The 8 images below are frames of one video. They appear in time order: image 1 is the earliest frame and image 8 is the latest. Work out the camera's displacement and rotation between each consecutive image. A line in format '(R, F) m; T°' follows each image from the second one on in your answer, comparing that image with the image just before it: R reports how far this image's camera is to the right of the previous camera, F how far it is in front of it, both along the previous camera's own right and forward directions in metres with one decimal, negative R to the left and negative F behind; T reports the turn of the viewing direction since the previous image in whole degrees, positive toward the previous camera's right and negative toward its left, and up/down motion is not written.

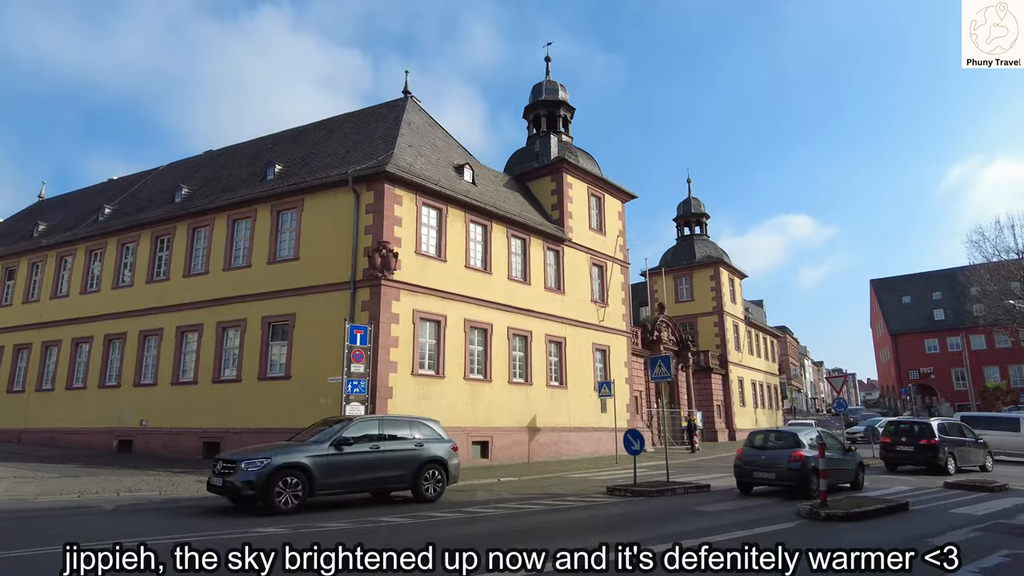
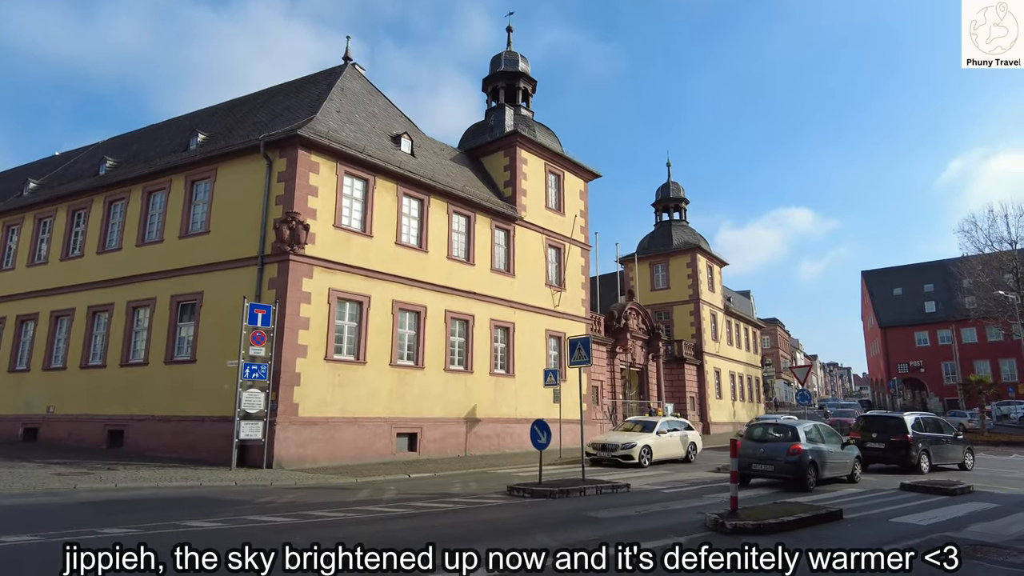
(+2.0, +1.8) m; 0°
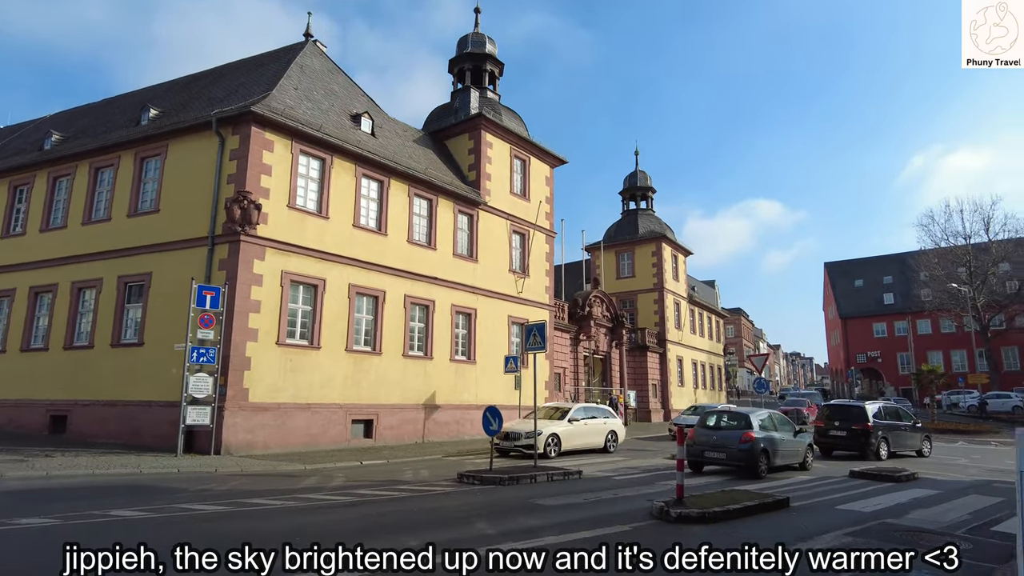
(+0.3, +0.2) m; +3°
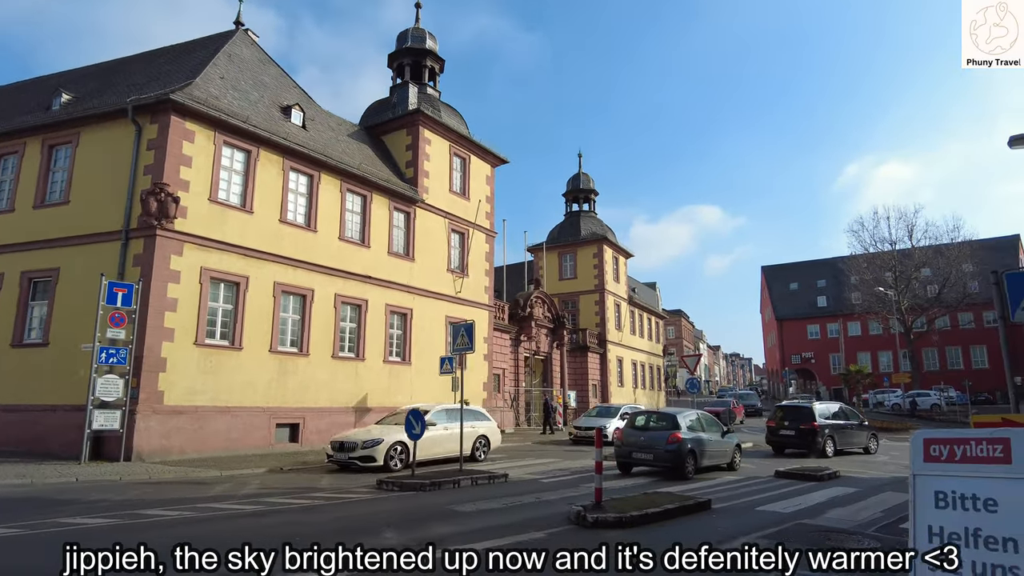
(+0.4, +0.3) m; +4°
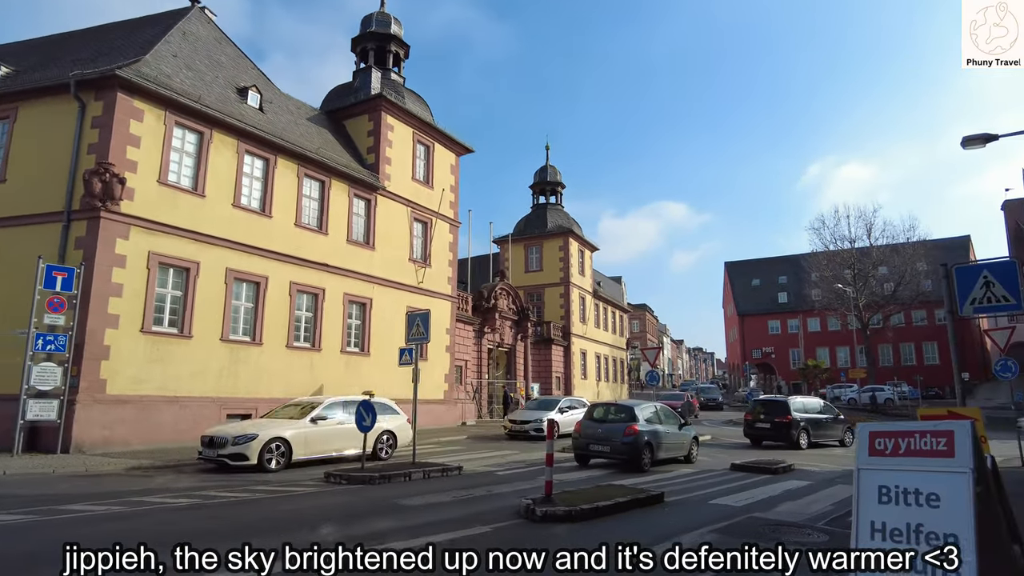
(+0.2, +0.2) m; +3°
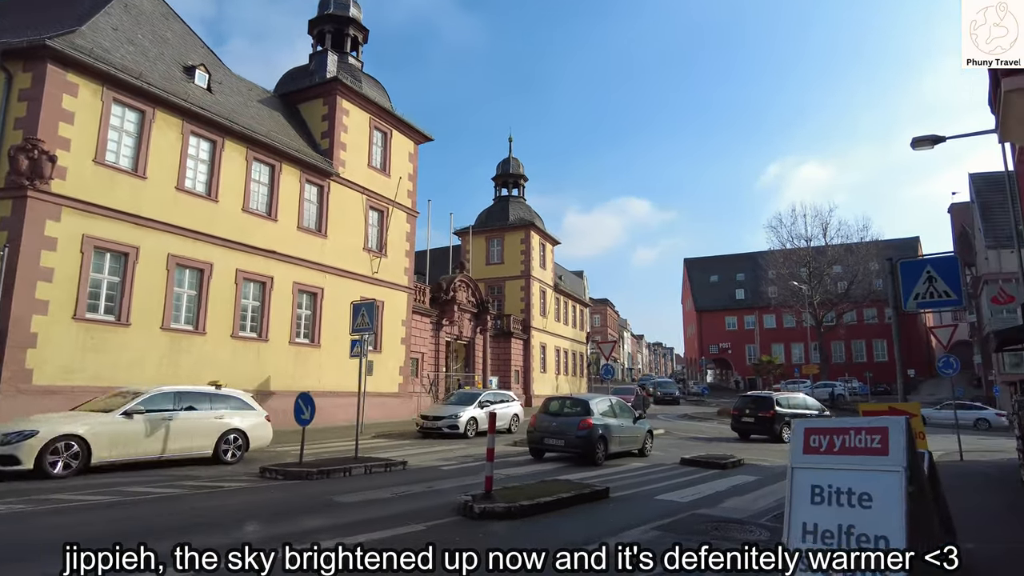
(+0.3, +0.3) m; +3°
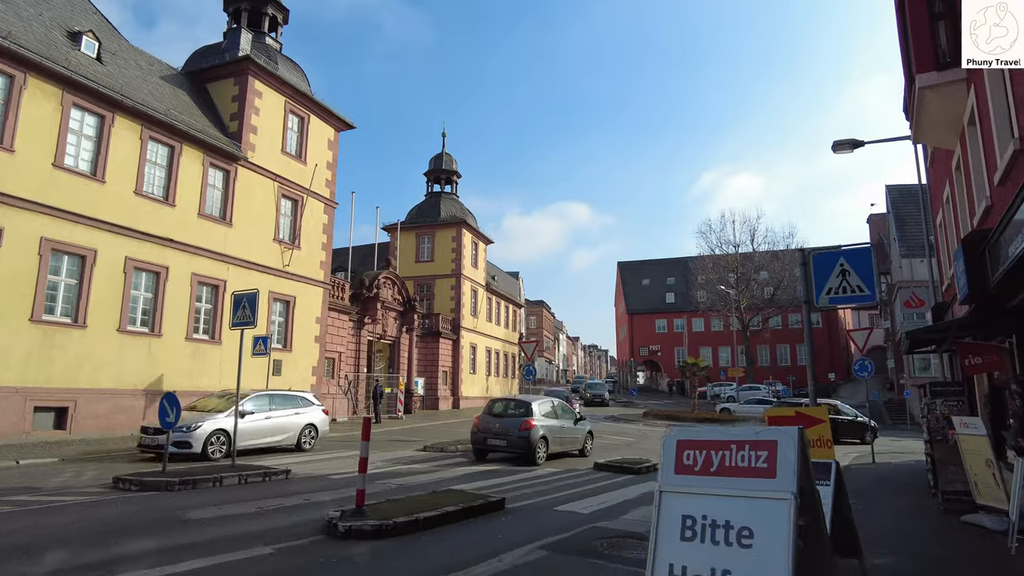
(+0.6, +0.9) m; +5°
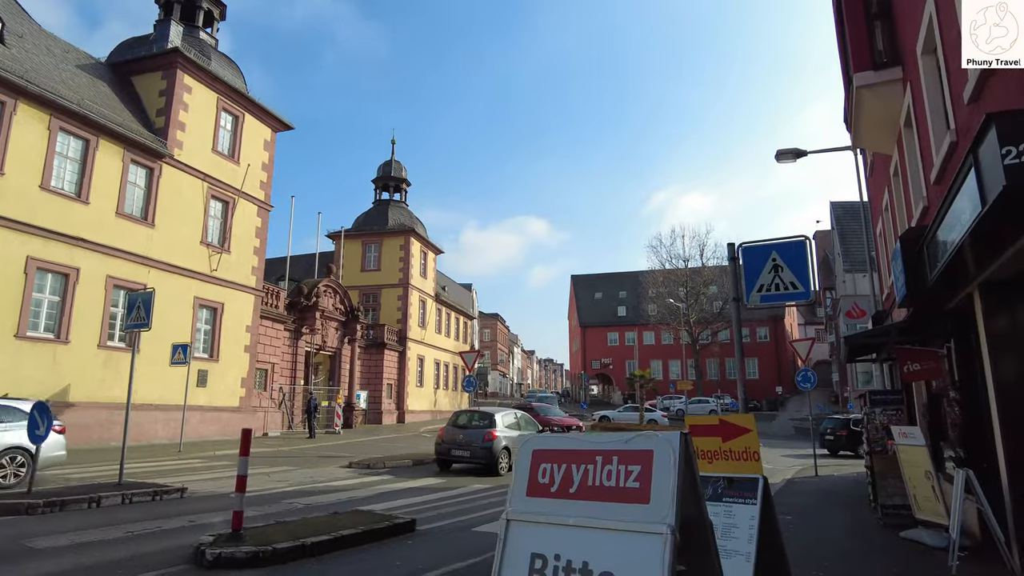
(+0.5, +0.7) m; +4°
